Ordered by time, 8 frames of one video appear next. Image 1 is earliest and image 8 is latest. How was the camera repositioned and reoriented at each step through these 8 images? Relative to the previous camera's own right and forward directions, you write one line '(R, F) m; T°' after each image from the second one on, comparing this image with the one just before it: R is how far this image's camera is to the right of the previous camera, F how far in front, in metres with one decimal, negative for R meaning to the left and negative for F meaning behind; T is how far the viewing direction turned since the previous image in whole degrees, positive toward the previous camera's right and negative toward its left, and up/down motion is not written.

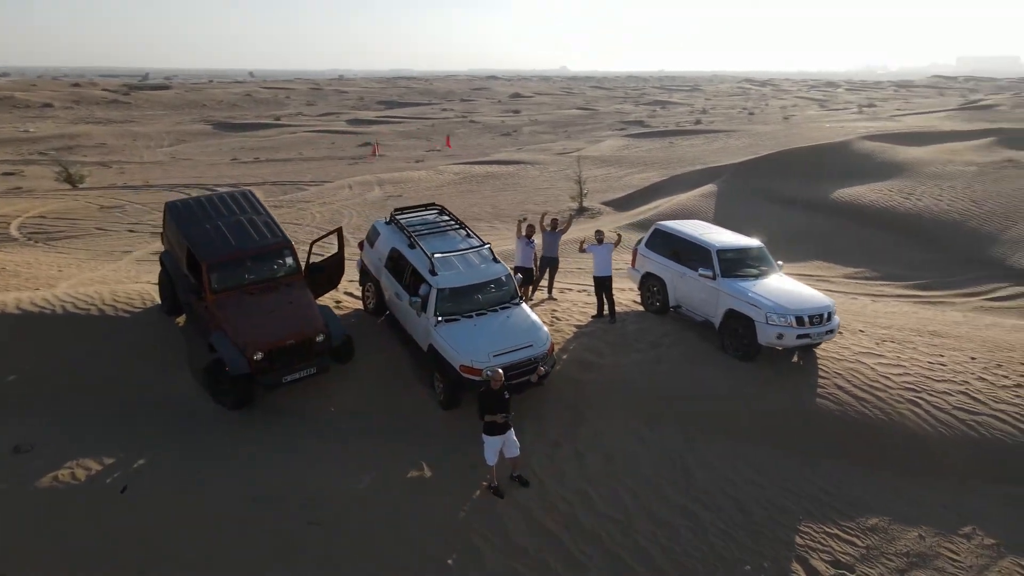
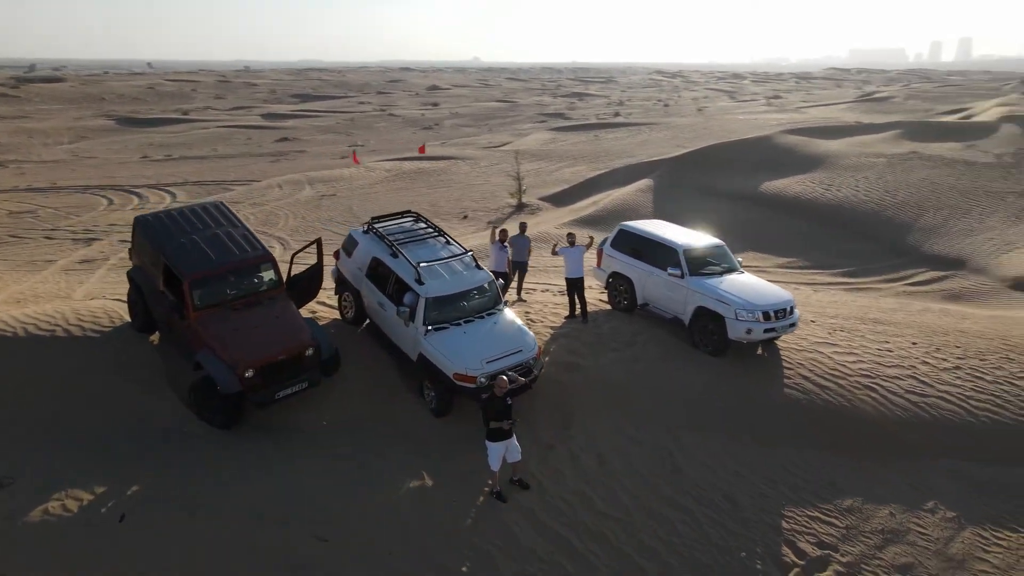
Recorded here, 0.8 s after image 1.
(-0.7, -0.1) m; +6°
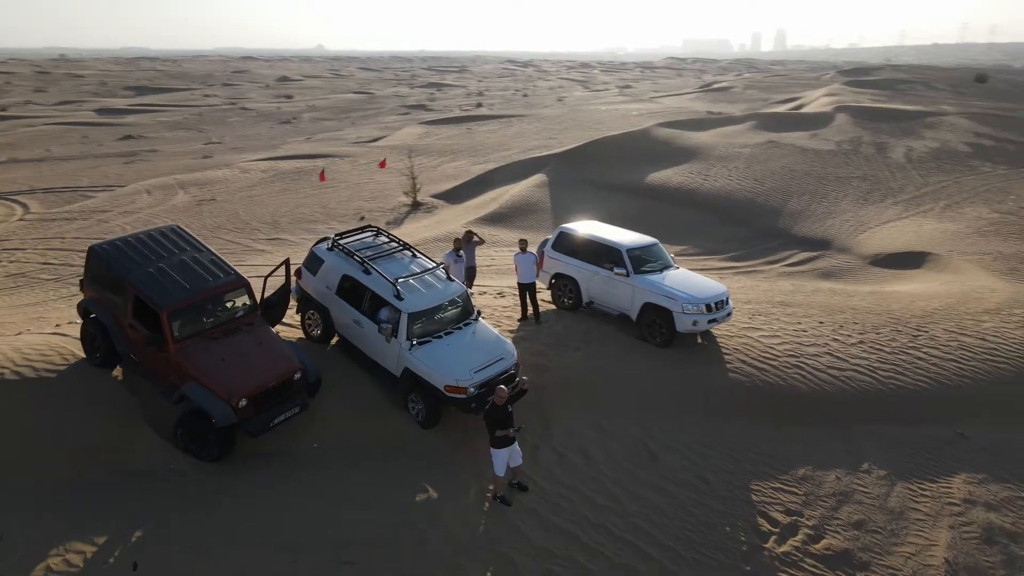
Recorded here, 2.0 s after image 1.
(-1.3, -0.2) m; +11°
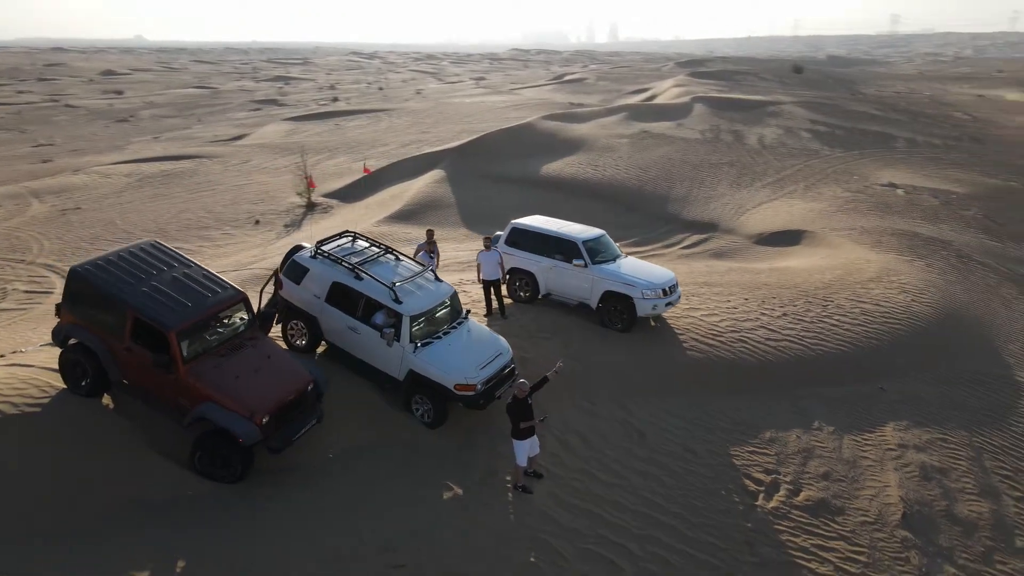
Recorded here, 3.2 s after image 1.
(-1.6, -0.1) m; +11°
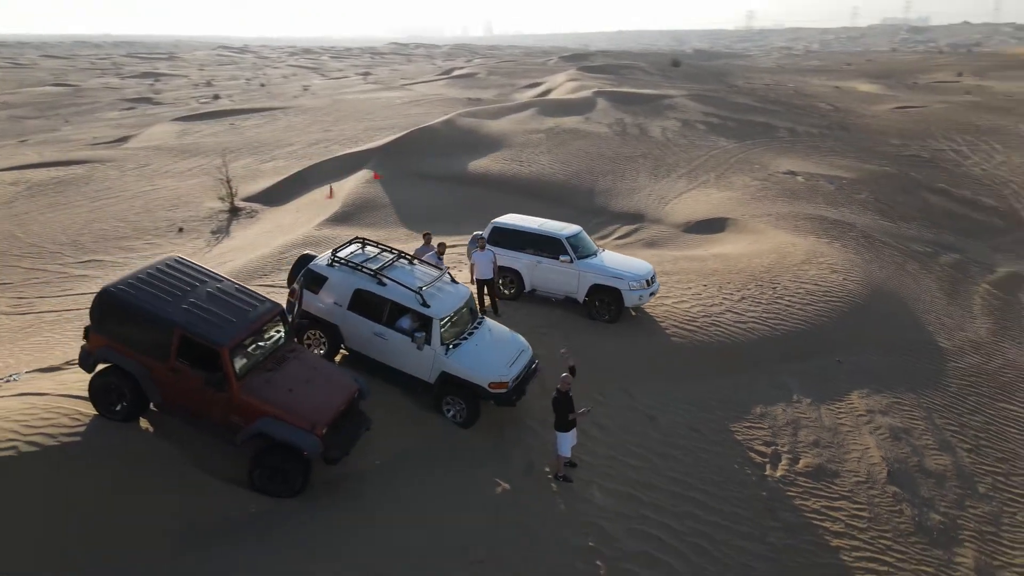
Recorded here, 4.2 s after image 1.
(-1.6, -0.1) m; +8°
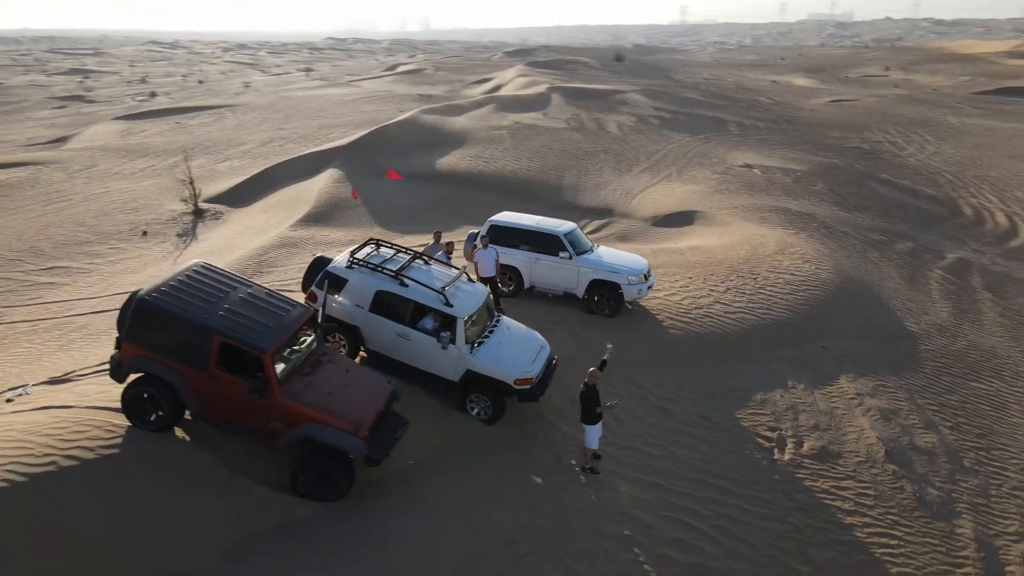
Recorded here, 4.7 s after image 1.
(-0.9, -0.1) m; +4°
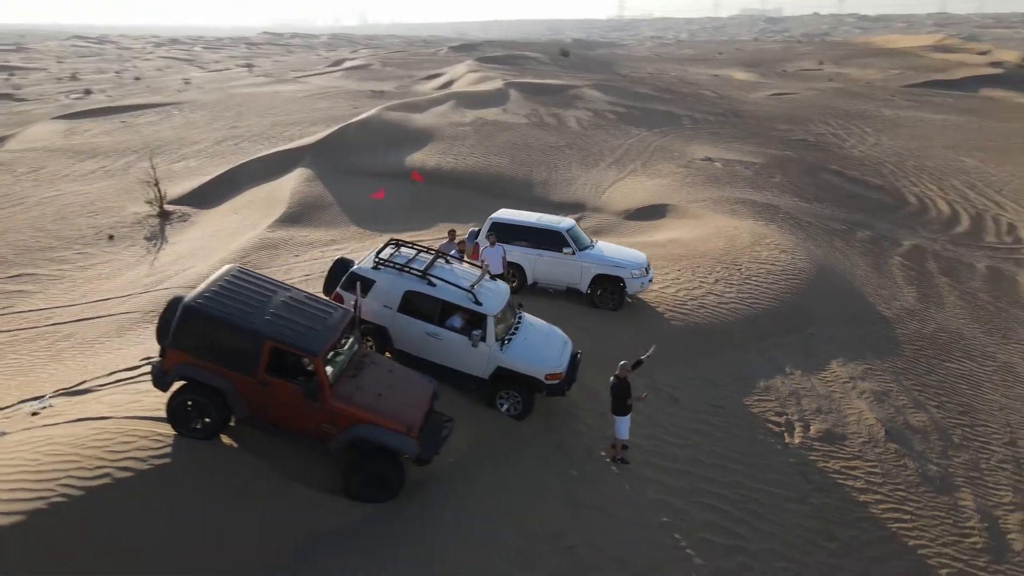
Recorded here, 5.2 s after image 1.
(-0.9, -0.1) m; +4°
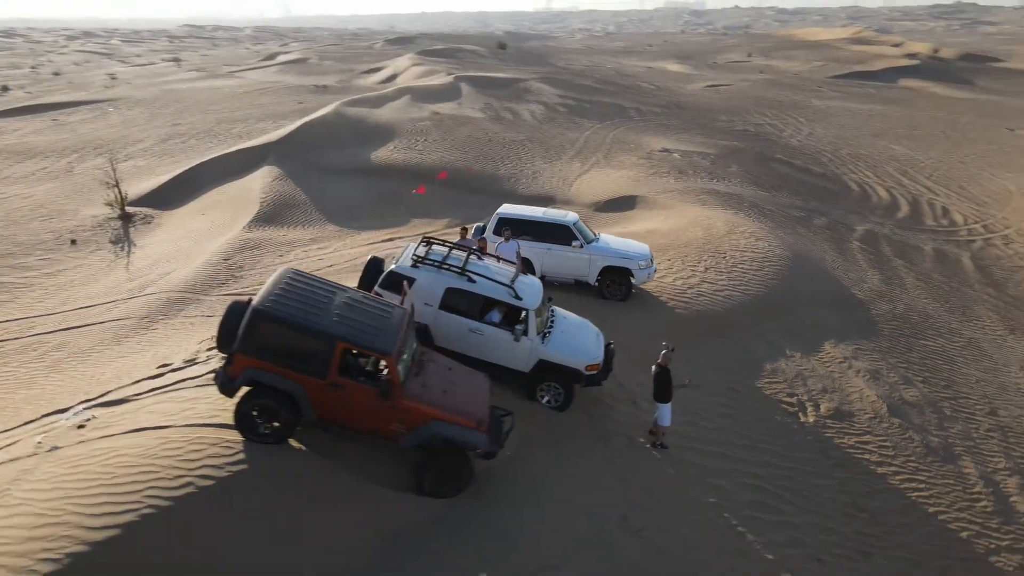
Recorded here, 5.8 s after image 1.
(-1.2, -0.1) m; +5°
